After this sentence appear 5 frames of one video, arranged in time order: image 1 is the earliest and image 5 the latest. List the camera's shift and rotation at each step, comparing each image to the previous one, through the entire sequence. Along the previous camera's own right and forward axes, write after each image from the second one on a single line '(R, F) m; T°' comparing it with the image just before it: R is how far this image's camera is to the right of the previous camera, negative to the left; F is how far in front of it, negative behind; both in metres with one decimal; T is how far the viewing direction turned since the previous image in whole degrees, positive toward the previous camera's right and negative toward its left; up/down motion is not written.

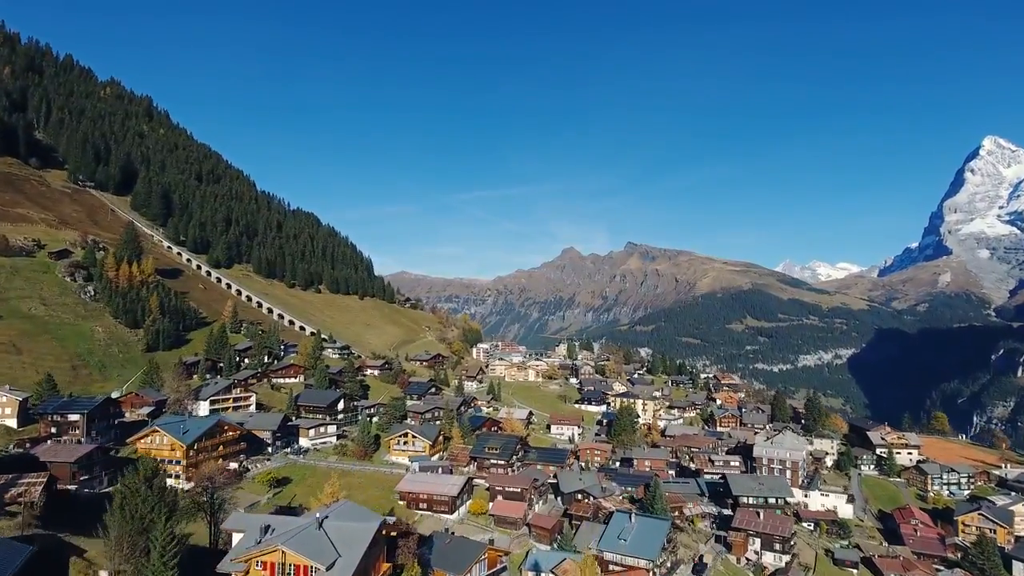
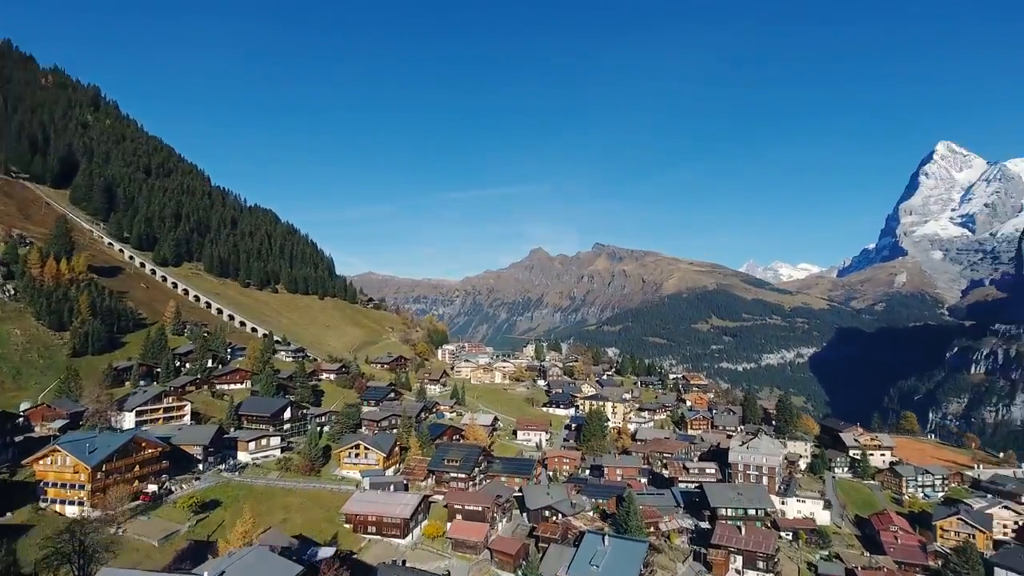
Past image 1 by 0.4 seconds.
(+0.7, +5.6) m; +3°
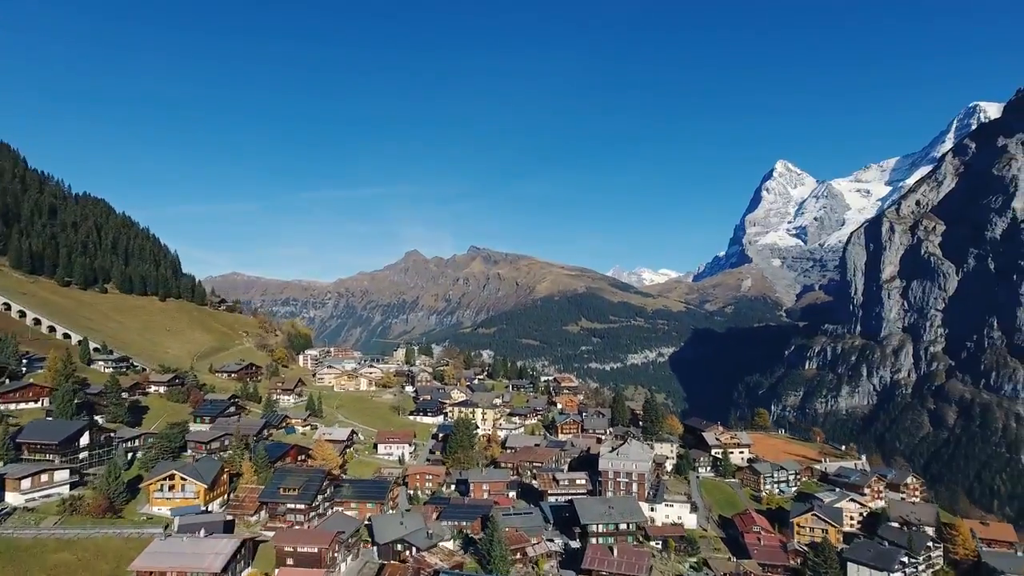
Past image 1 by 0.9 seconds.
(+1.9, +7.0) m; +11°
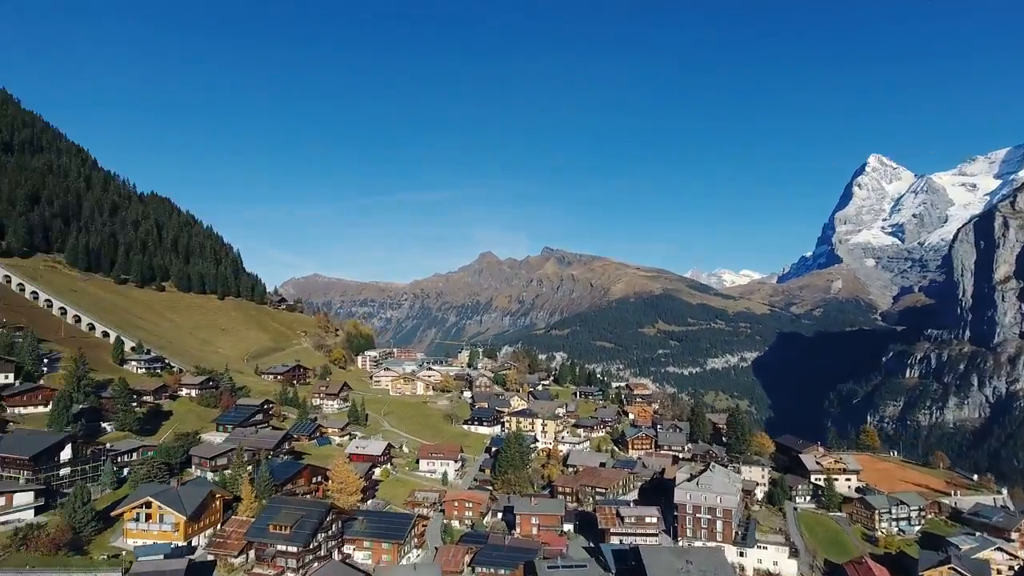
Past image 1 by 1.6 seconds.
(+2.0, +12.9) m; -7°
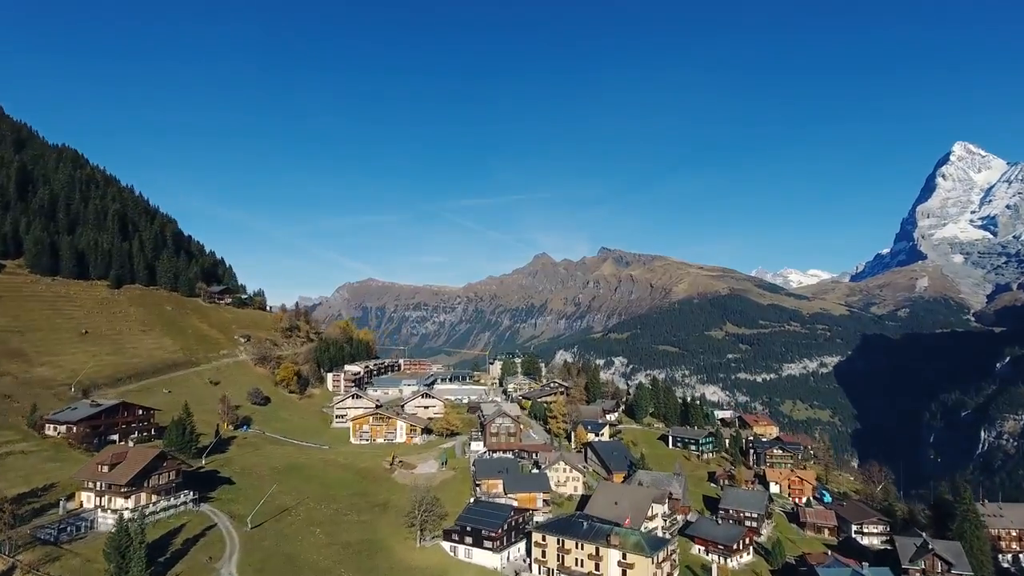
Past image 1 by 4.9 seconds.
(+1.8, +65.9) m; -5°
